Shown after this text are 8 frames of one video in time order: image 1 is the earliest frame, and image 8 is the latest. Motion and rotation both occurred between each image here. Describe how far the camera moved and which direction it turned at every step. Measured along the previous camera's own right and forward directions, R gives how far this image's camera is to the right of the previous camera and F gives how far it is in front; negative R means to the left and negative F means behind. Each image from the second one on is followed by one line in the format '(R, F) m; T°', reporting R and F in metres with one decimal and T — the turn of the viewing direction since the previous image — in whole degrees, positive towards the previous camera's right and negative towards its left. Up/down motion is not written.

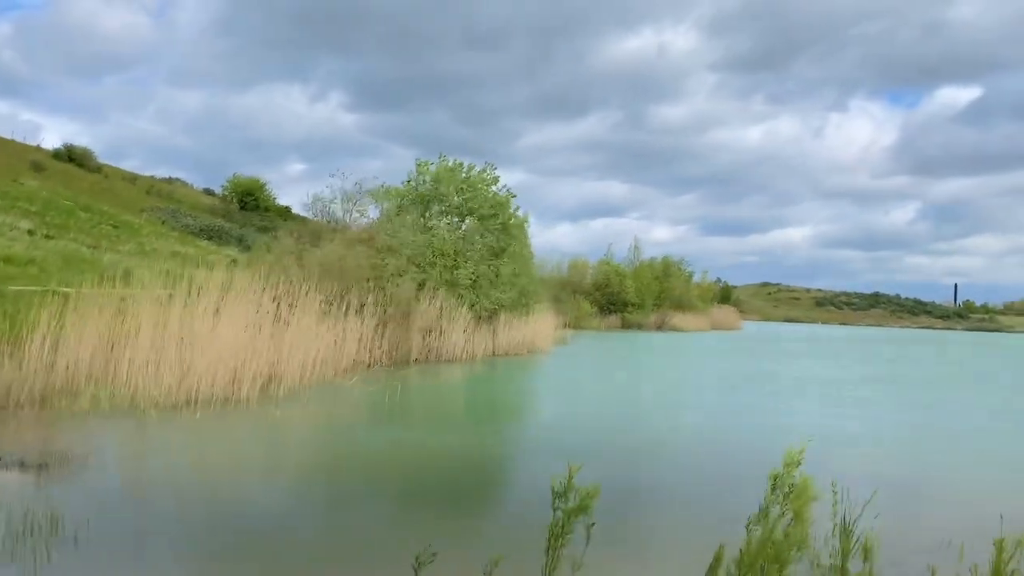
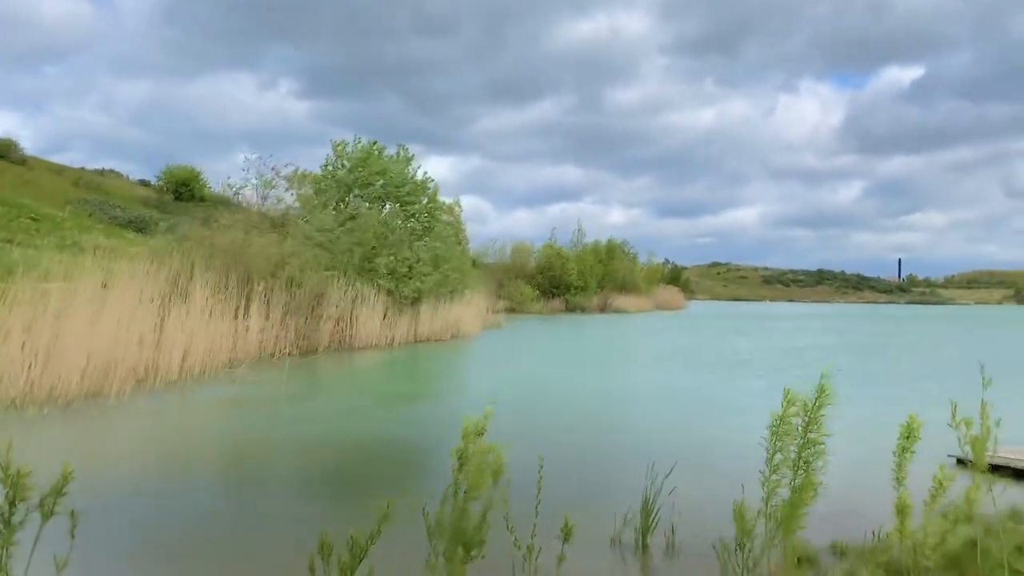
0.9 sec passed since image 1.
(+1.0, +0.2) m; +3°
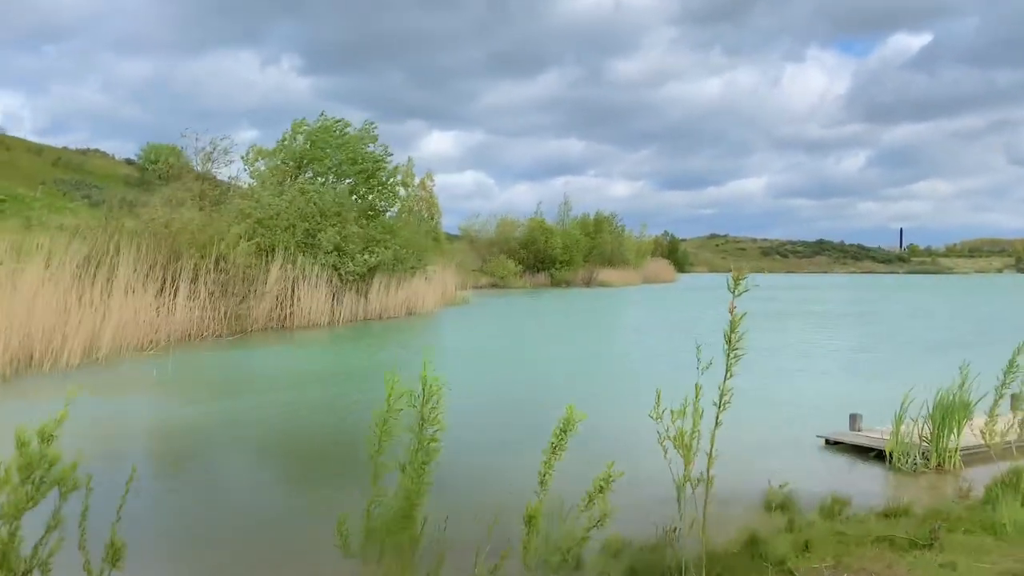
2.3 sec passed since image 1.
(+1.4, +0.5) m; 0°
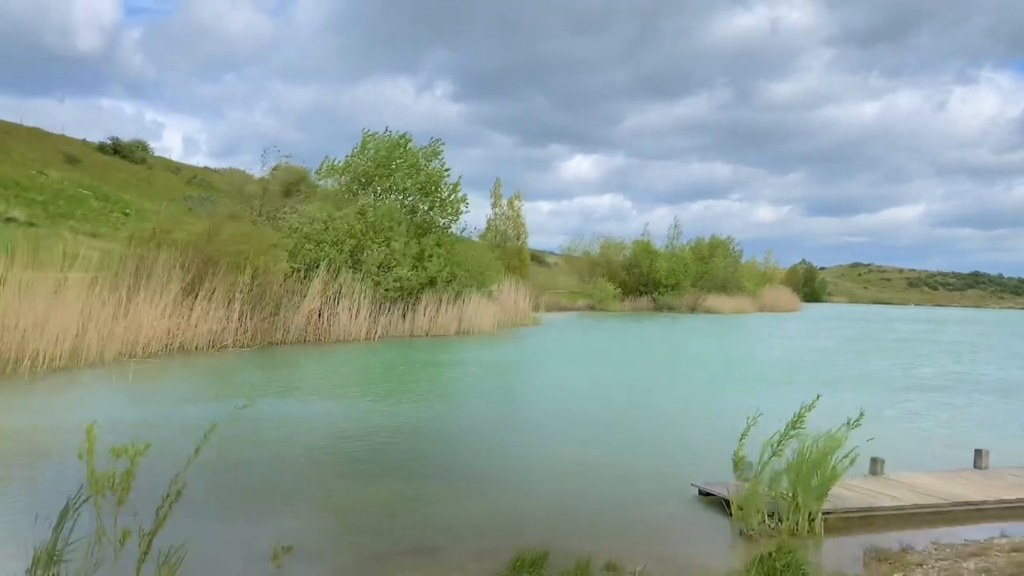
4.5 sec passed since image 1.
(+2.3, +0.8) m; -9°
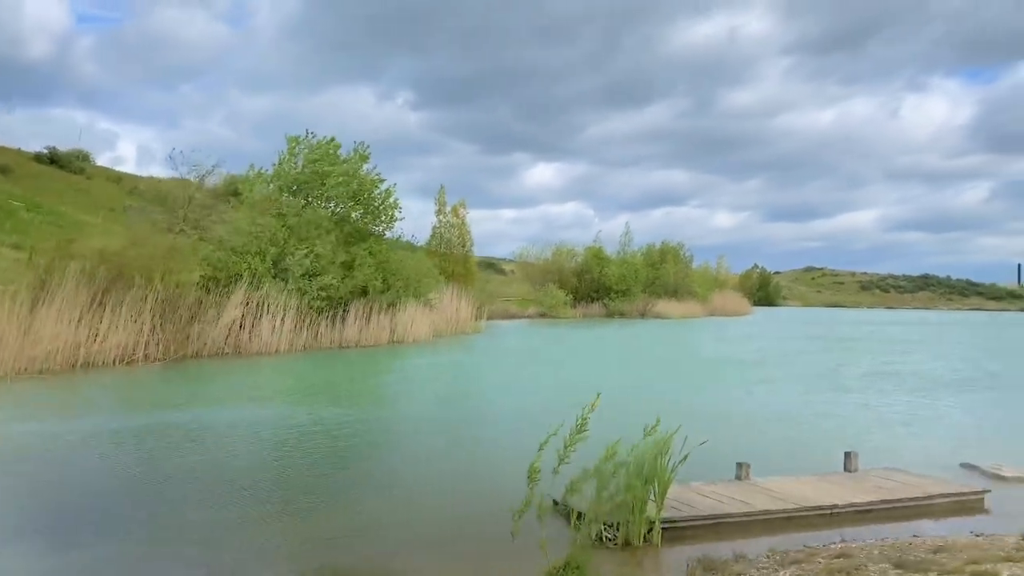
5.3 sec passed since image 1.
(+0.9, +0.2) m; +3°
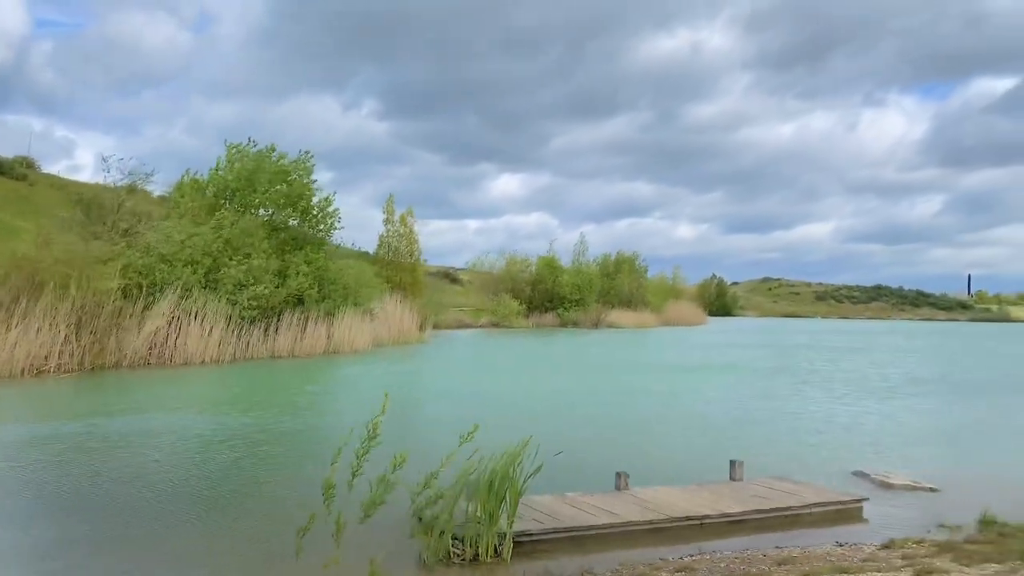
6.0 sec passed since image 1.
(+0.7, +0.2) m; +3°
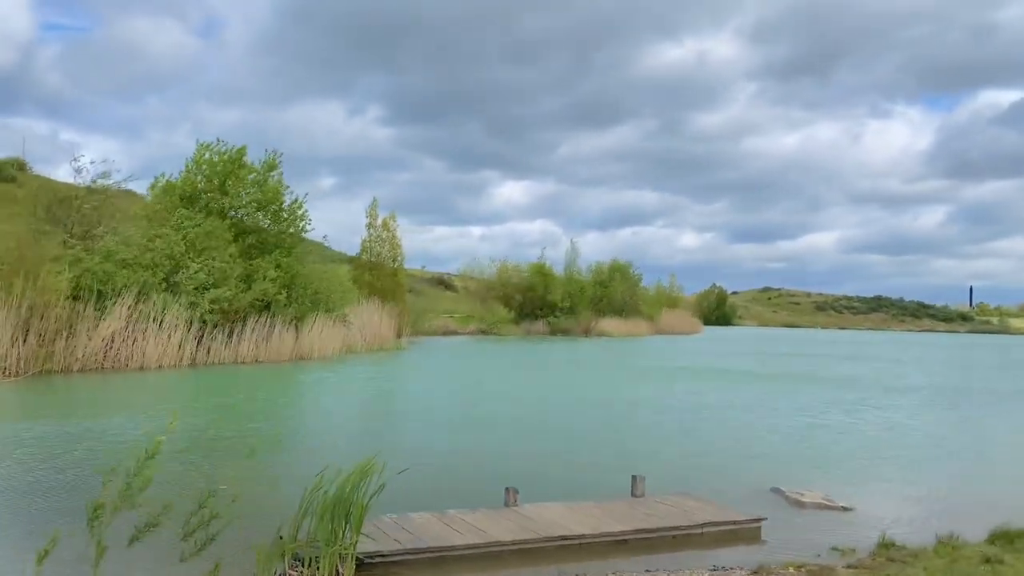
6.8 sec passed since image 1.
(+0.9, +0.3) m; 0°
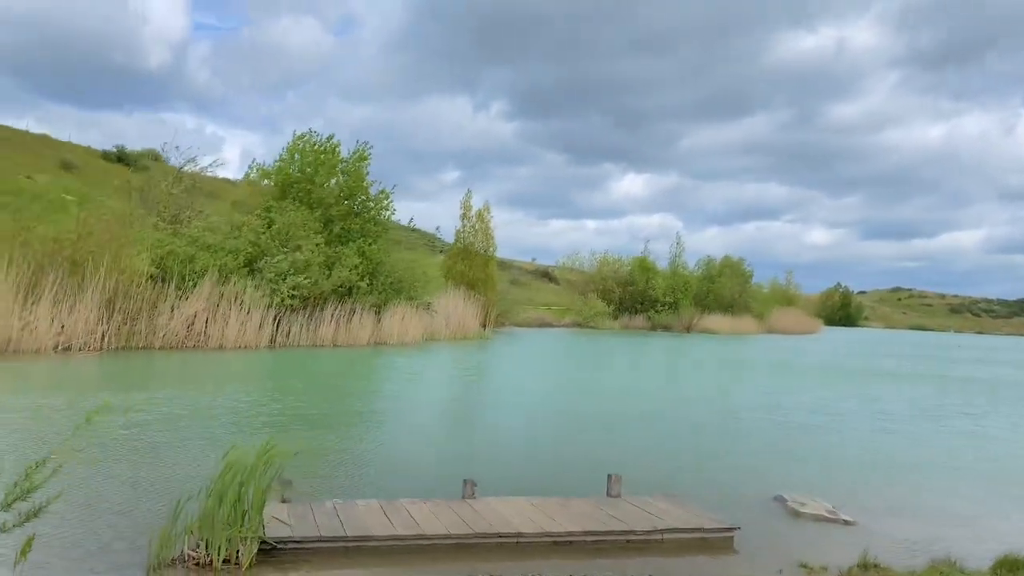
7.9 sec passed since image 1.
(+1.1, +0.4) m; -8°
